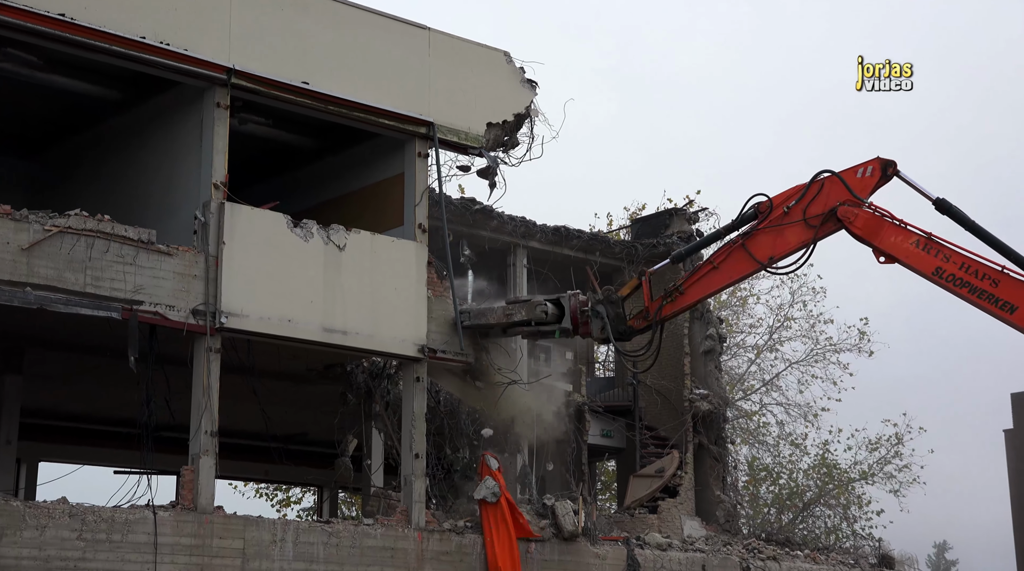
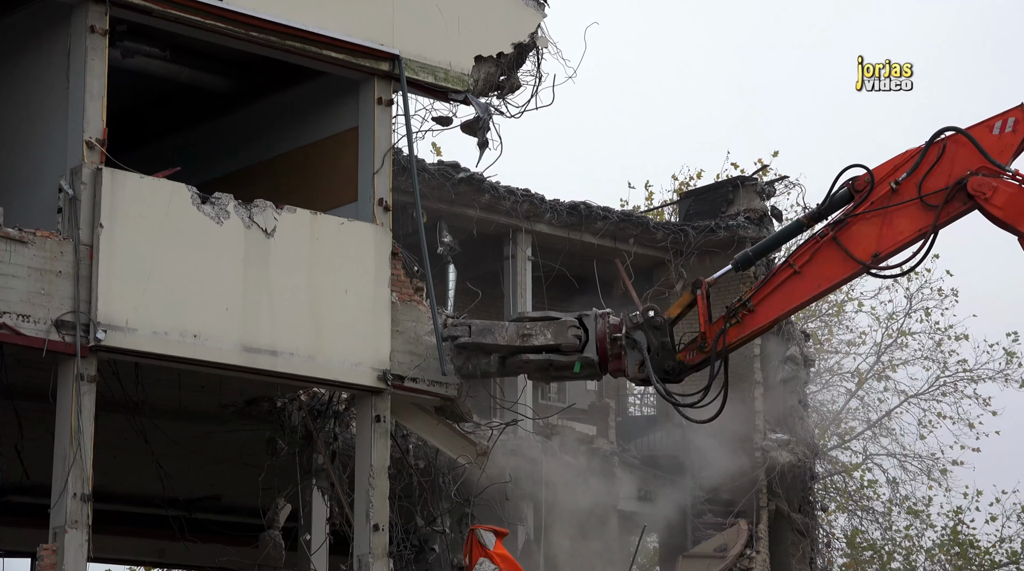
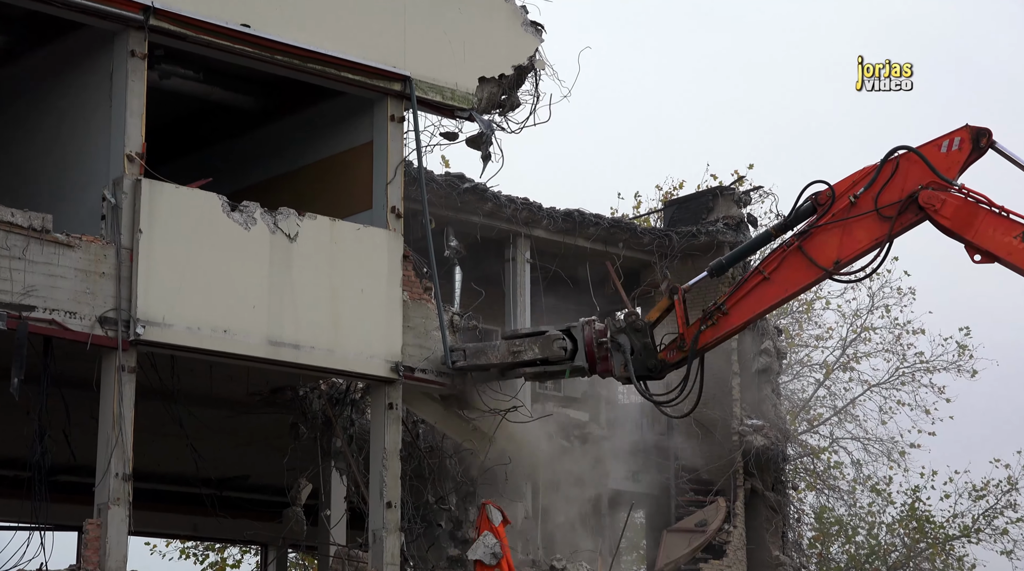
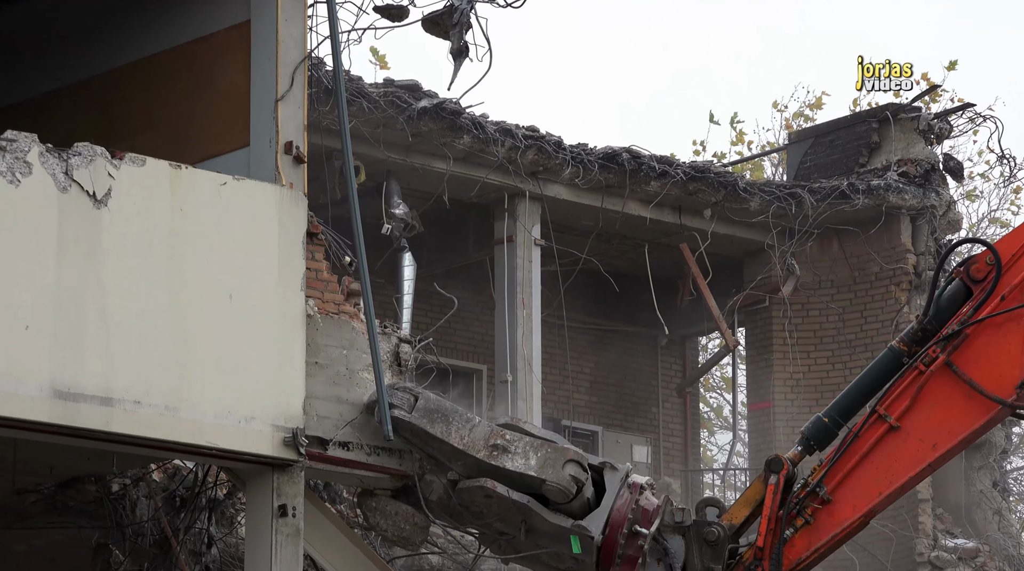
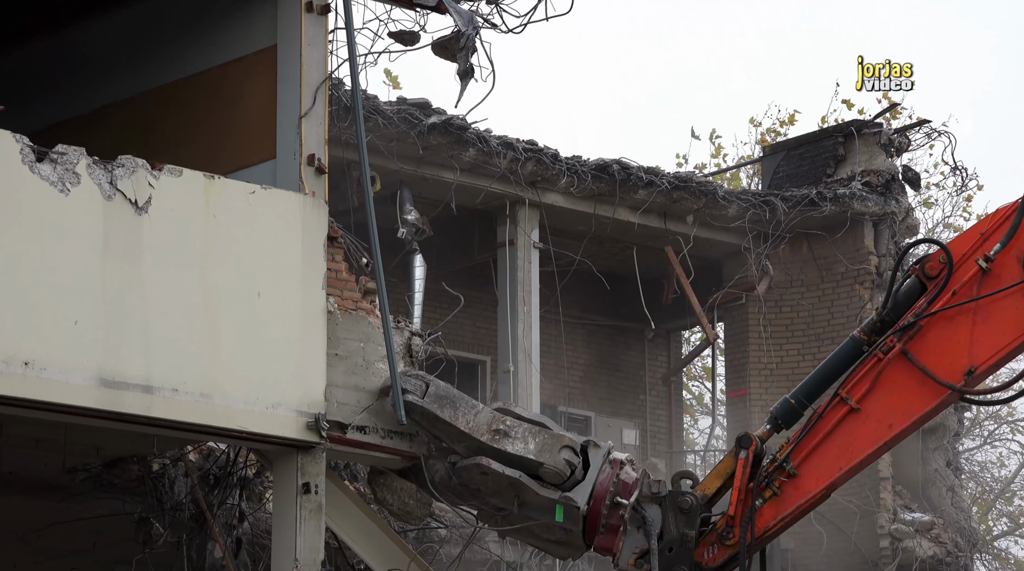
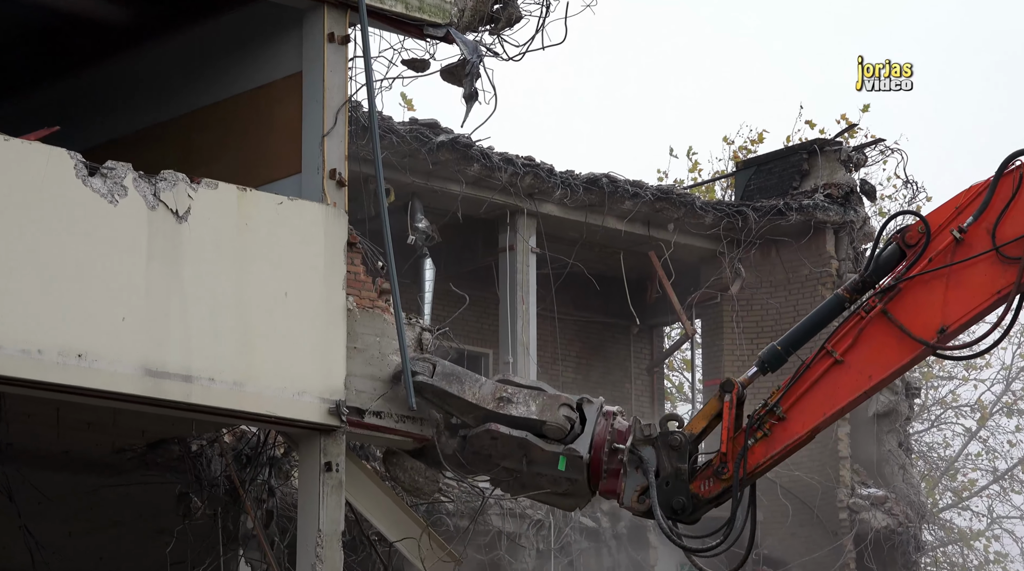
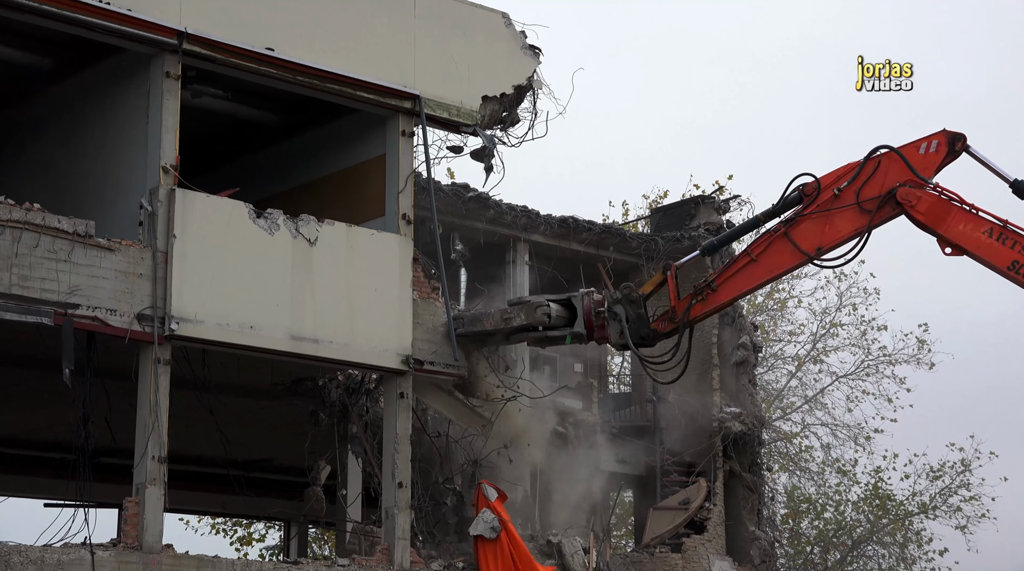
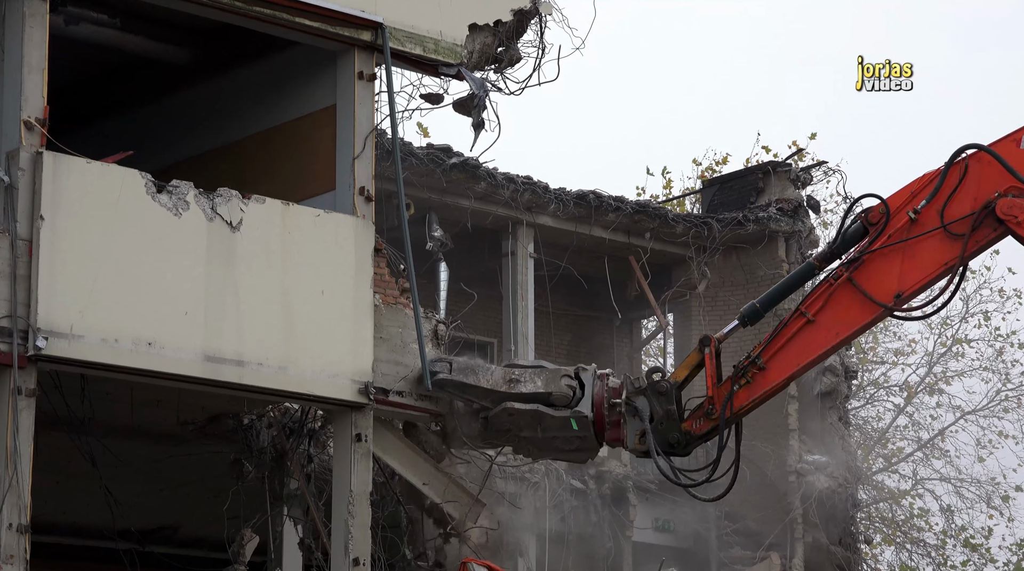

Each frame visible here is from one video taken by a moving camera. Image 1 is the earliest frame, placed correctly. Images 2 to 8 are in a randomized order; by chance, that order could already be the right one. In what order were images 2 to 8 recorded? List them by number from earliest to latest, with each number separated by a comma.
7, 3, 2, 8, 6, 5, 4
